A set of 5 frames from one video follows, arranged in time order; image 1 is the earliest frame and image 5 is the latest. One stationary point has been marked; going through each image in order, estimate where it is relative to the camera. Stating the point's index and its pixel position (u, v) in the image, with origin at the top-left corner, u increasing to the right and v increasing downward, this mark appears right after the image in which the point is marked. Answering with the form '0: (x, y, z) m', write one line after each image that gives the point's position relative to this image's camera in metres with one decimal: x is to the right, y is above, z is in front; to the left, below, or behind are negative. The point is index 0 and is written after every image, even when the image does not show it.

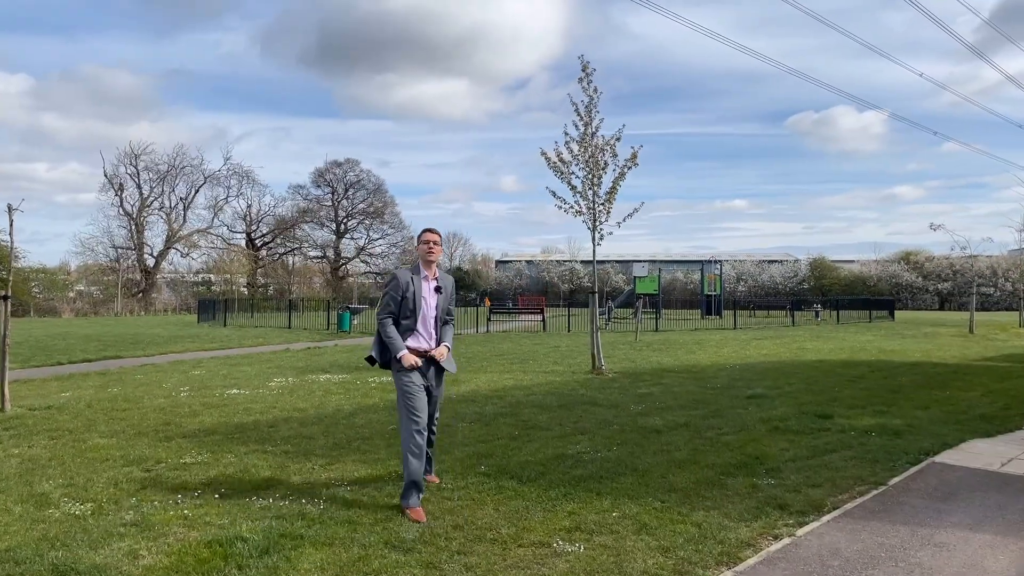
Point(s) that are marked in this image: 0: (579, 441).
0: (+0.6, -1.4, +6.3) m
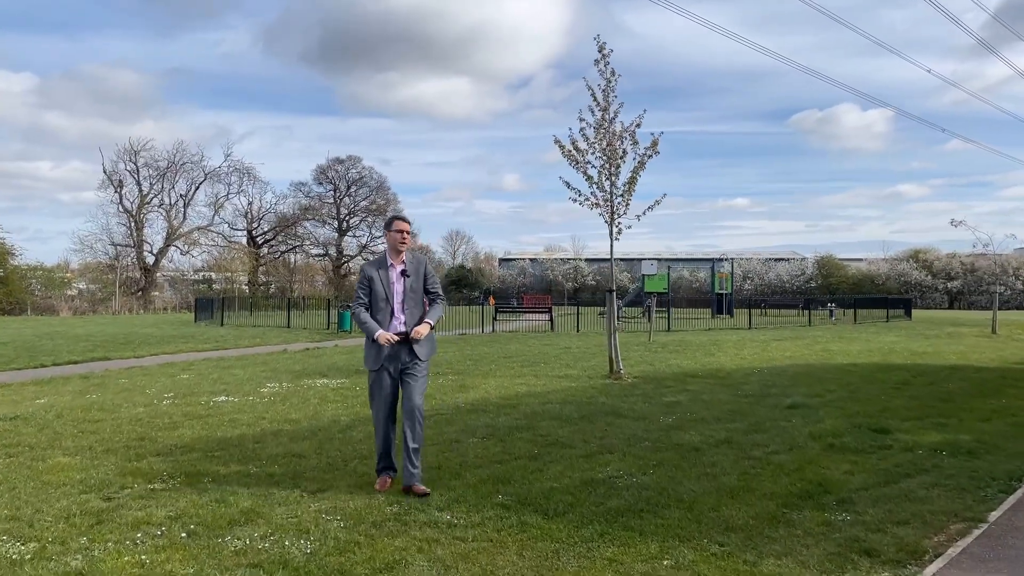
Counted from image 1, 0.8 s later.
0: (+0.8, -1.4, +5.5) m
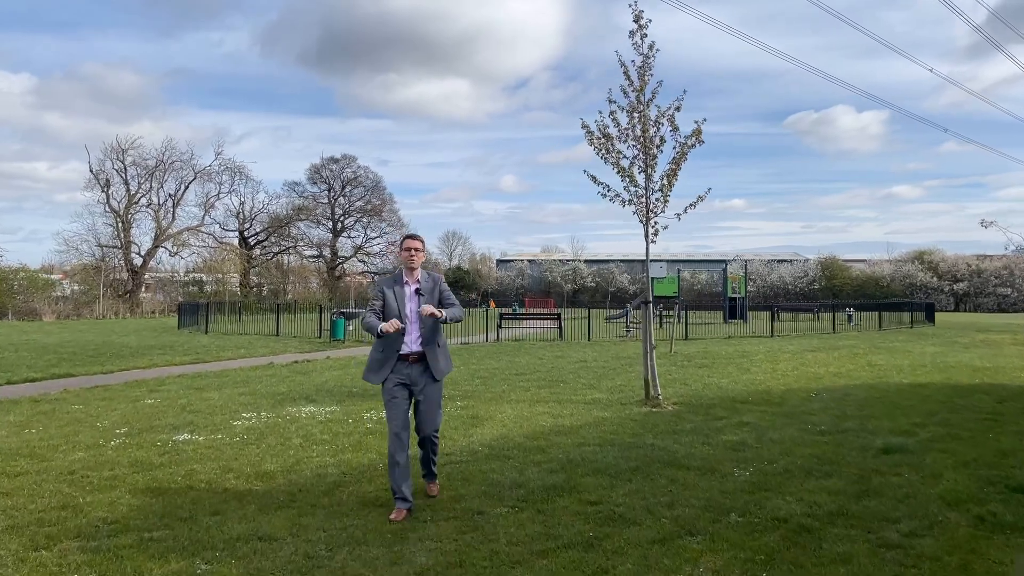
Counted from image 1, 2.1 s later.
0: (+1.1, -1.5, +4.0) m
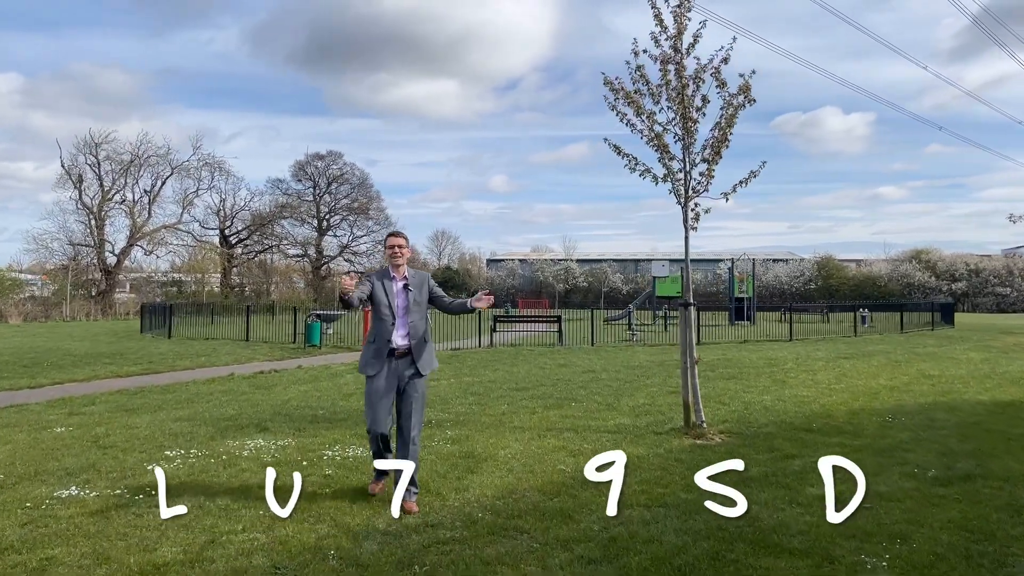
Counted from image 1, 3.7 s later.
0: (+1.2, -1.5, +2.0) m
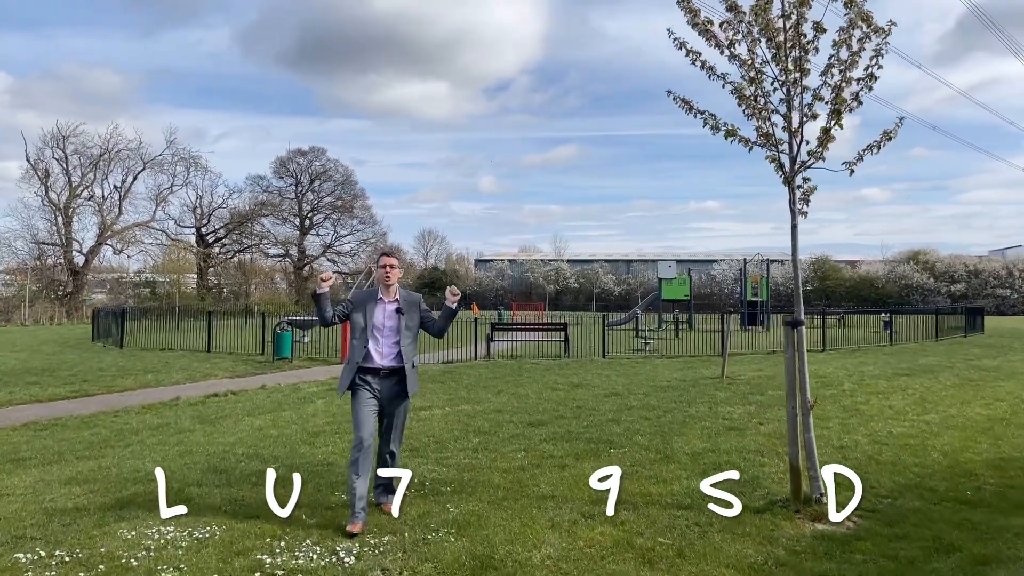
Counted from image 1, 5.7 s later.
0: (+1.5, -1.6, -0.2) m
